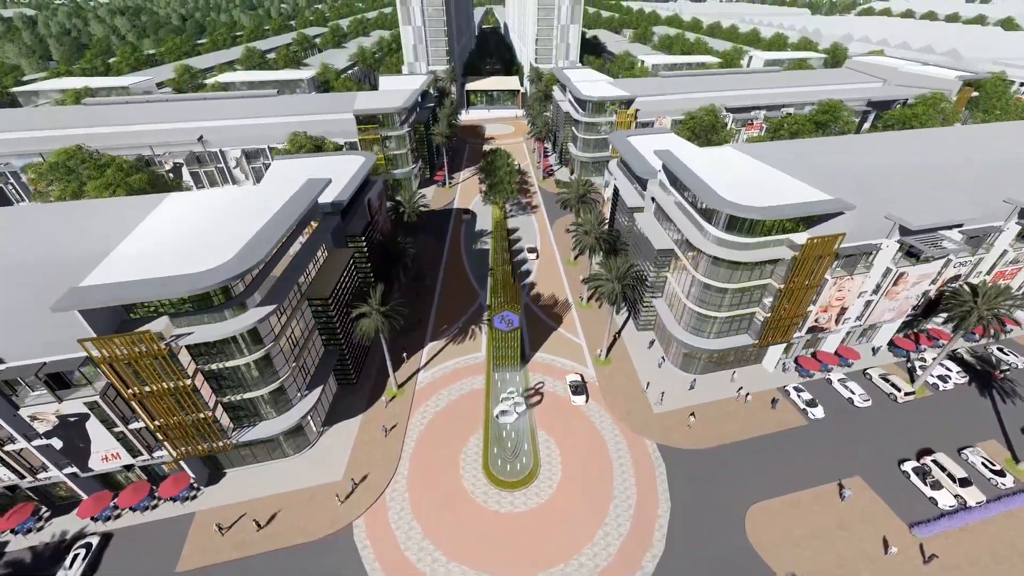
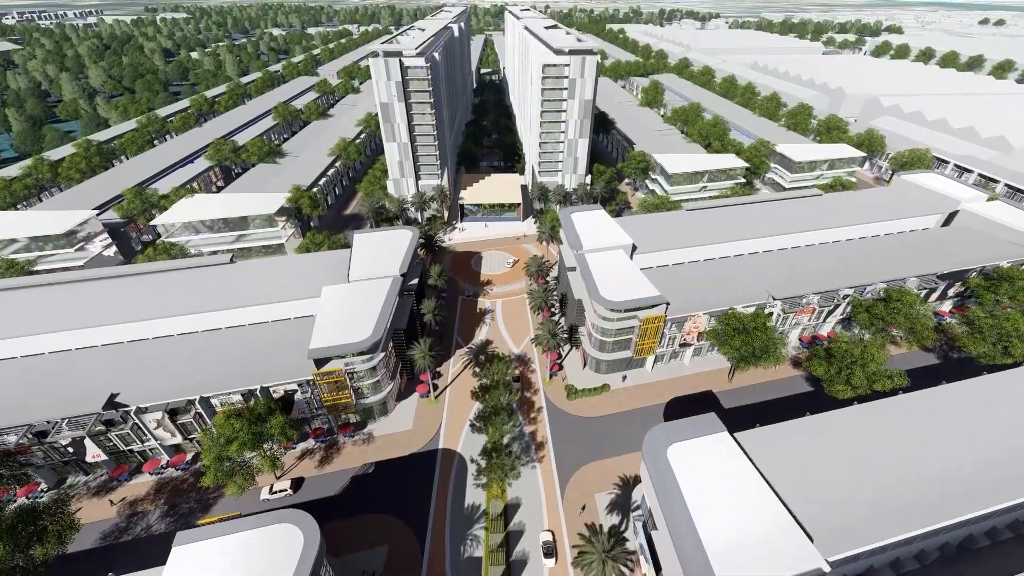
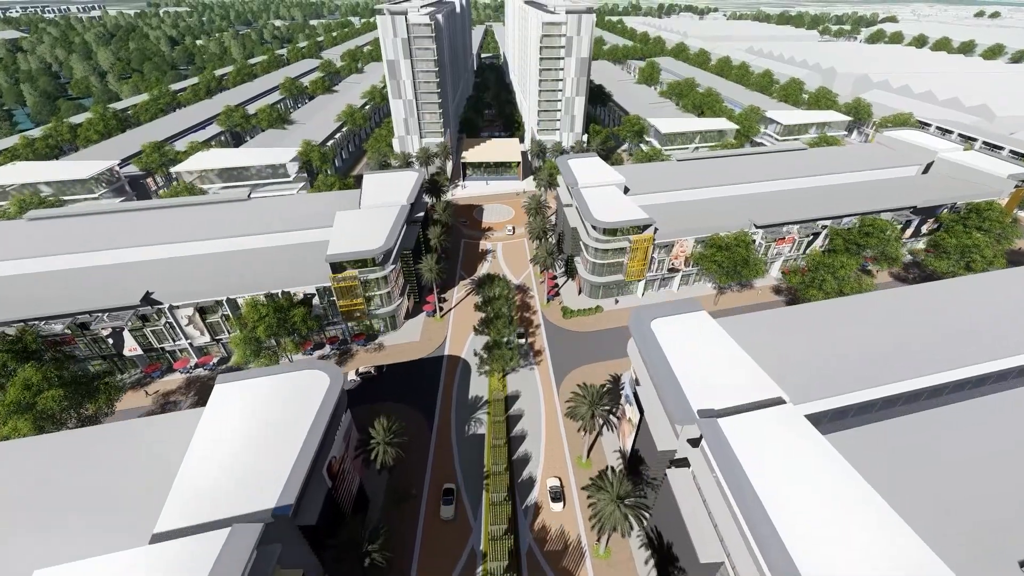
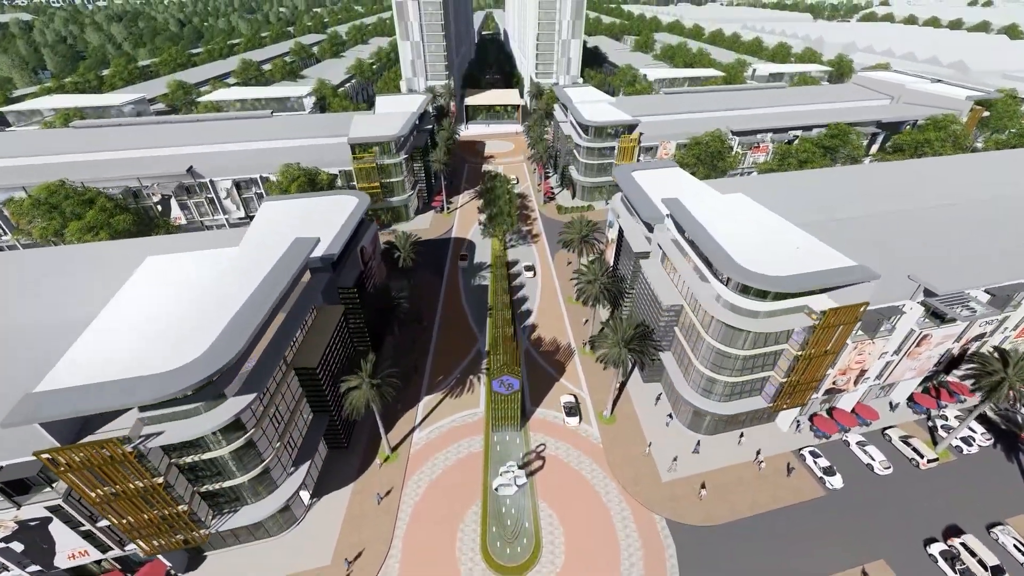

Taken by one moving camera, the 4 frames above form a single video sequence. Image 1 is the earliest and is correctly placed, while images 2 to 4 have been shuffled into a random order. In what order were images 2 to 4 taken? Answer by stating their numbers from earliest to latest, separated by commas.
4, 3, 2
